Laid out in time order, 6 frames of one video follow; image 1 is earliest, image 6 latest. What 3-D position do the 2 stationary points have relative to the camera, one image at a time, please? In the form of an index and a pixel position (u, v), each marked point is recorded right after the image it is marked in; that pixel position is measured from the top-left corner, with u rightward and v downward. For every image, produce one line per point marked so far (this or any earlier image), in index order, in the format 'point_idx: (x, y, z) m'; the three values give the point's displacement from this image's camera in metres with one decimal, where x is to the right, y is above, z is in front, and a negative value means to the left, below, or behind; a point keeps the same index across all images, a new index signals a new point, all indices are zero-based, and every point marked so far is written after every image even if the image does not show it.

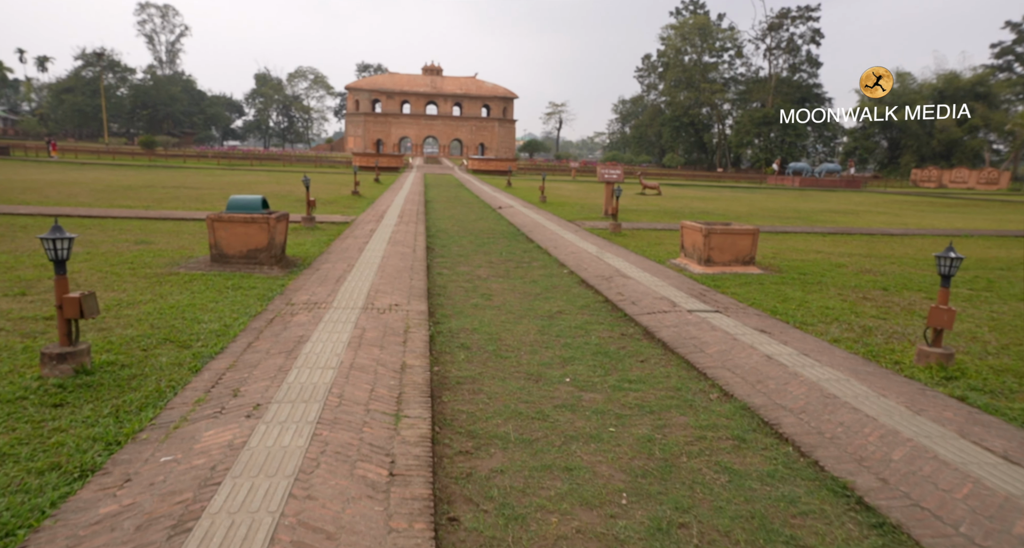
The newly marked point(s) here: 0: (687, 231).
0: (+2.3, +0.6, +7.7) m
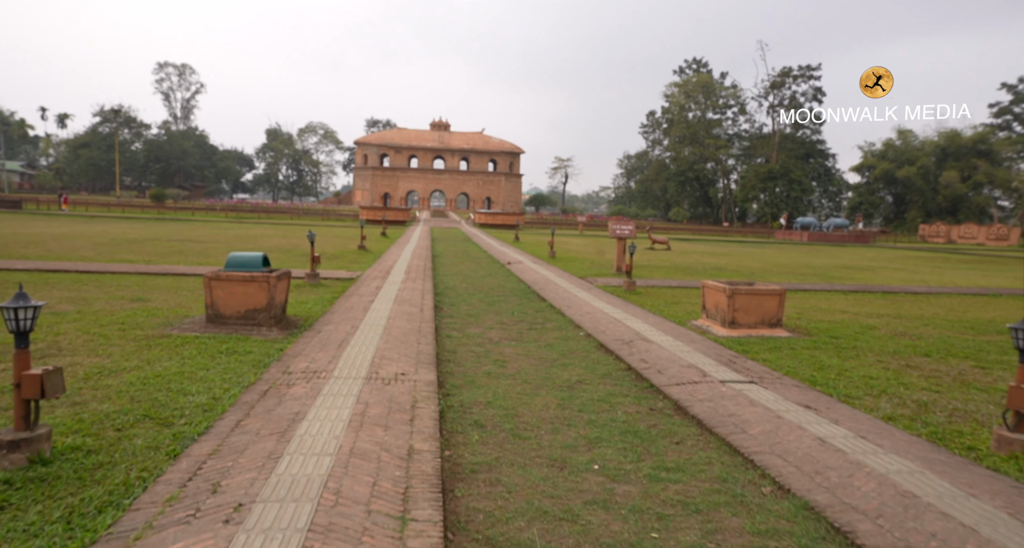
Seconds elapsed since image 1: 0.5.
0: (+2.5, -0.2, +7.3) m
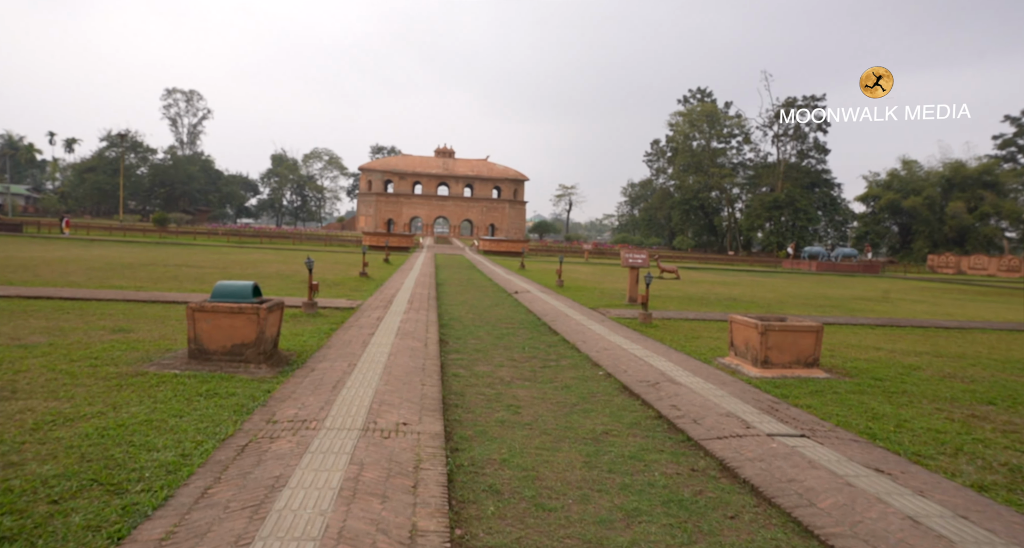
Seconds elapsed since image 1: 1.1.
0: (+2.6, -0.6, +6.8) m
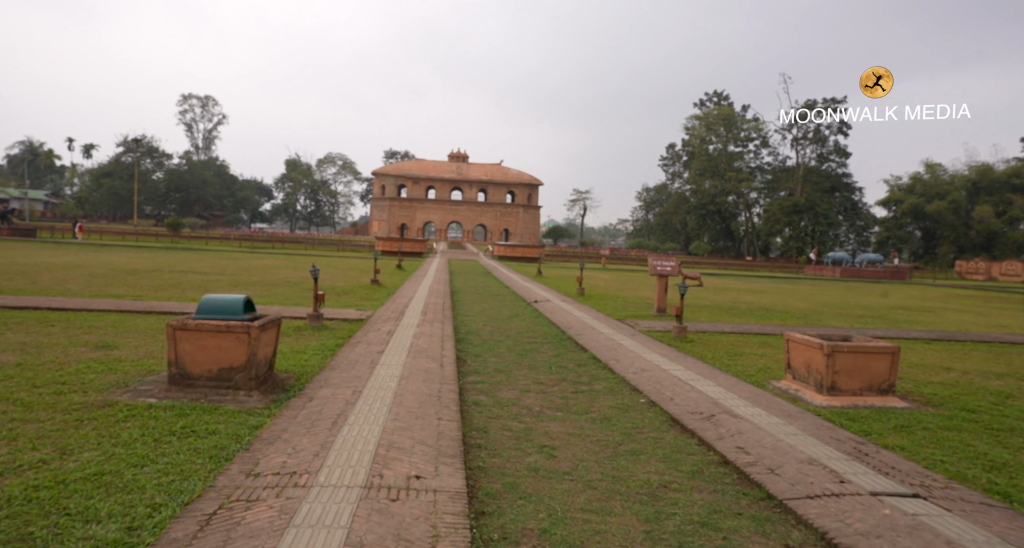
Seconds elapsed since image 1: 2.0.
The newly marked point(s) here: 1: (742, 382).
0: (+2.9, -0.7, +5.9) m
1: (+2.4, -1.1, +6.1) m
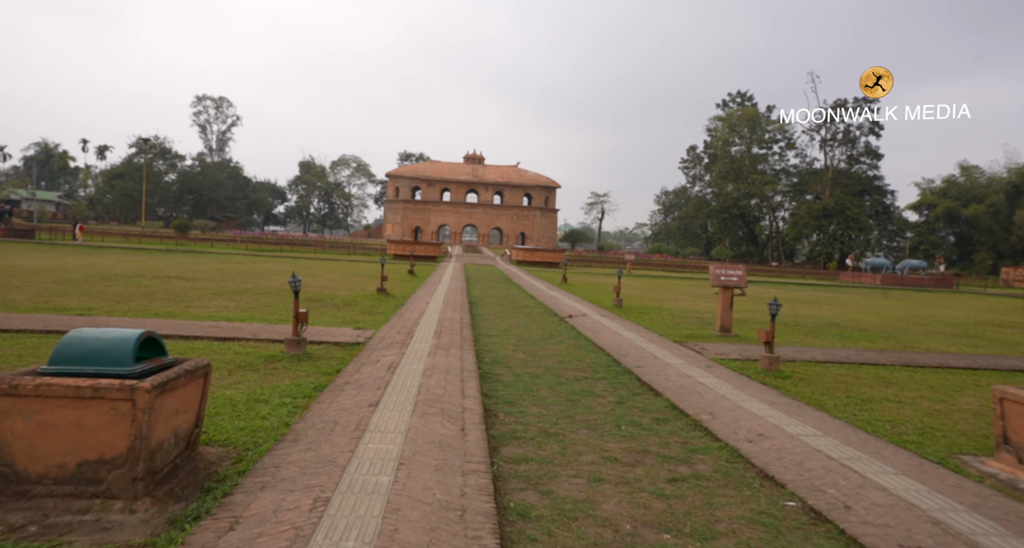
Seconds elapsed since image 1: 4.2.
0: (+3.3, -0.9, +3.8) m
1: (+2.8, -1.3, +4.0) m
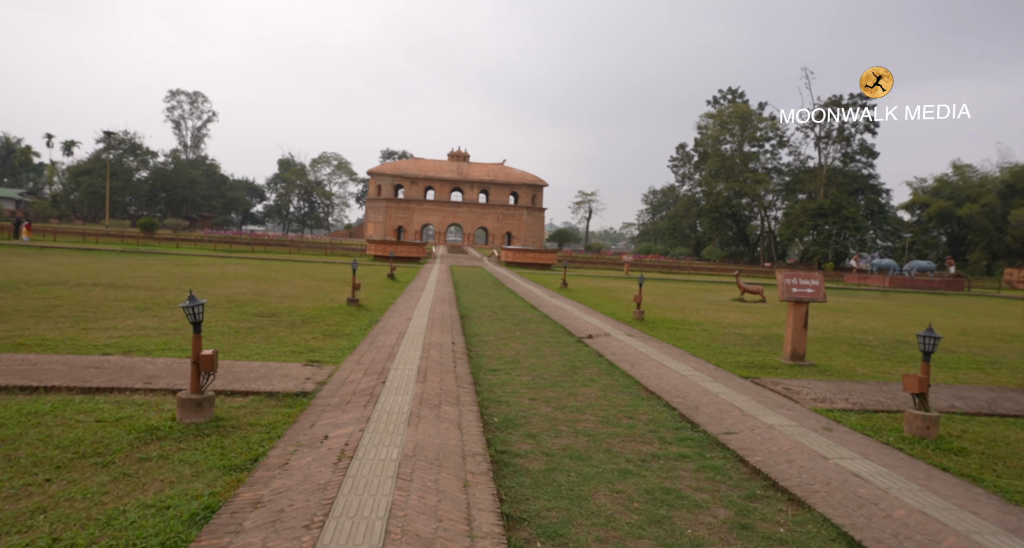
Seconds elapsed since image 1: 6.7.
0: (+3.6, -1.0, +1.5) m
1: (+3.1, -1.4, +1.7) m
